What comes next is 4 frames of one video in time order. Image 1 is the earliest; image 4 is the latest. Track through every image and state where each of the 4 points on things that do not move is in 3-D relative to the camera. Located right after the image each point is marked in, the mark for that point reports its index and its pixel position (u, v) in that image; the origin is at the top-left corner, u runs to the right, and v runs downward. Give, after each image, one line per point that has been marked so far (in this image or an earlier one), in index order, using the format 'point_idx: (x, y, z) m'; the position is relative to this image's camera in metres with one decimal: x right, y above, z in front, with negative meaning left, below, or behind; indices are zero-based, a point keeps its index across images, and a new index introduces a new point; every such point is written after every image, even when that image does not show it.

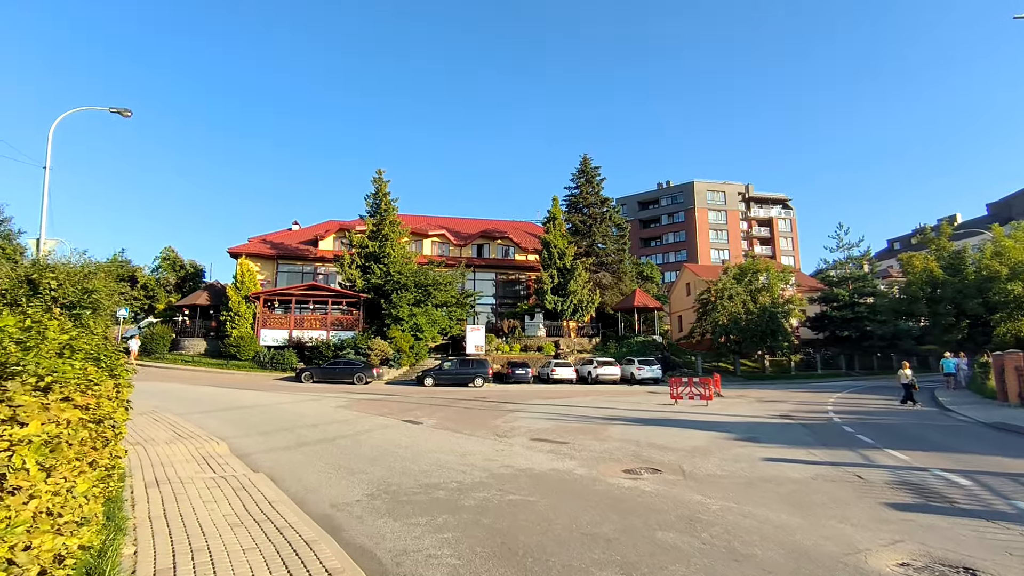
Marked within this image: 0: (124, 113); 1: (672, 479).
0: (-12.6, +5.7, +18.2) m
1: (+2.4, -2.9, +8.4) m
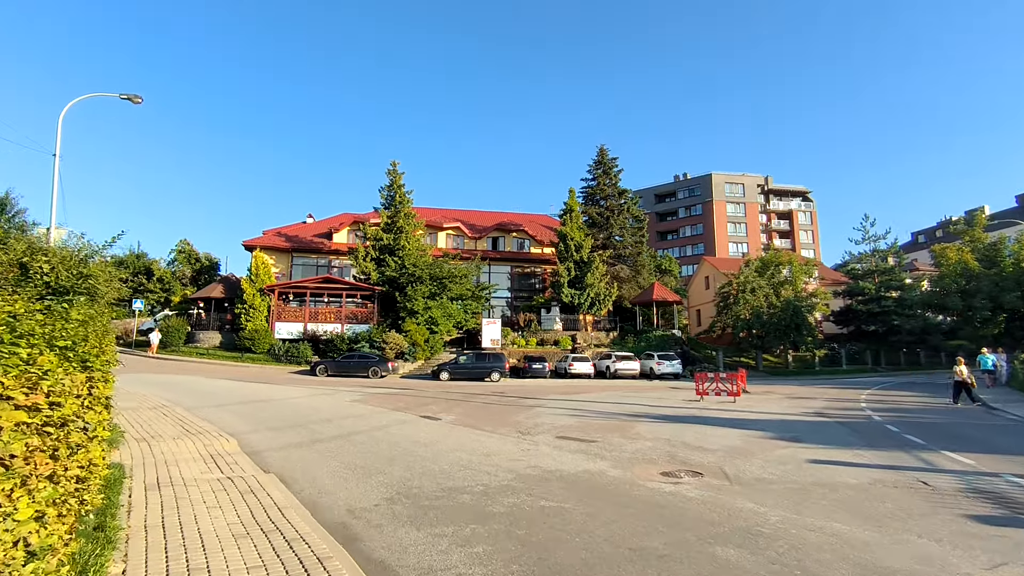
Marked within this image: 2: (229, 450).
0: (-12.0, +6.0, +17.8) m
1: (+2.8, -2.7, +7.7) m
2: (-4.4, -2.5, +8.8) m
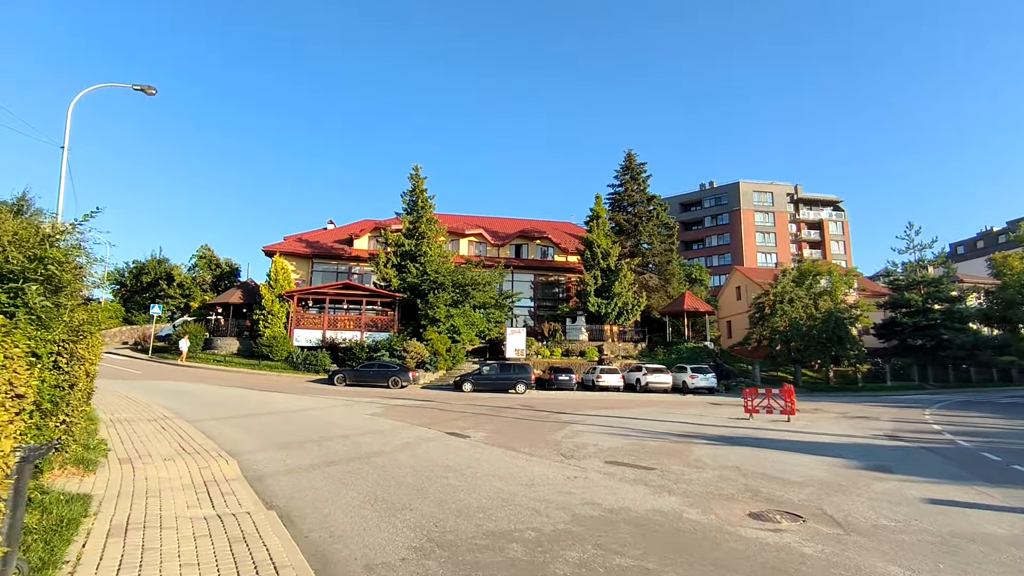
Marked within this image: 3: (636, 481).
0: (-10.9, +6.0, +16.8) m
1: (+3.4, -2.7, +6.1) m
2: (-3.8, -2.5, +7.4) m
3: (+1.9, -2.9, +8.3) m
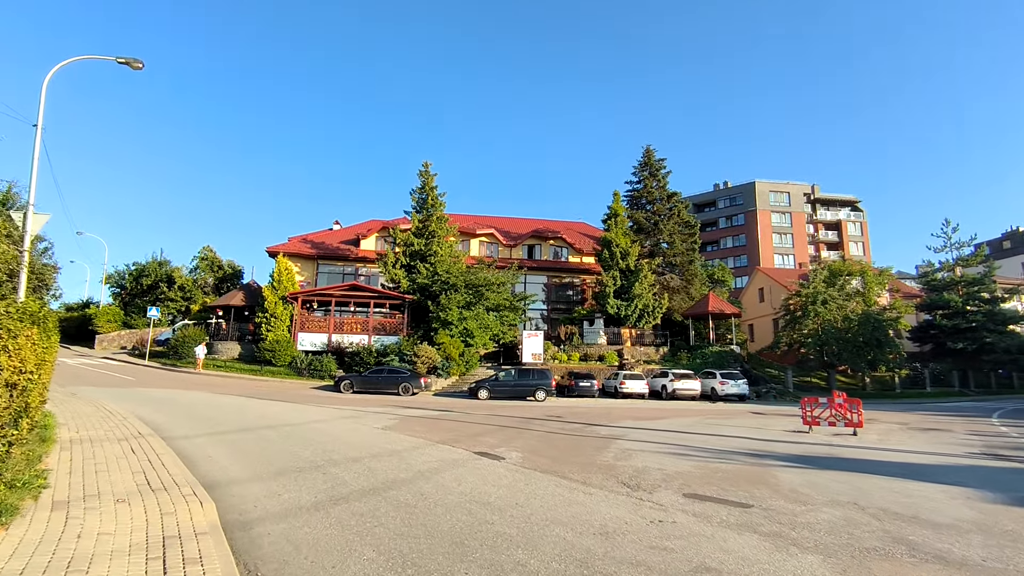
0: (-10.1, +6.1, +15.0) m
1: (+4.1, -2.4, +4.0) m
2: (-3.0, -2.3, +5.4) m
3: (+2.6, -2.7, +6.3) m
